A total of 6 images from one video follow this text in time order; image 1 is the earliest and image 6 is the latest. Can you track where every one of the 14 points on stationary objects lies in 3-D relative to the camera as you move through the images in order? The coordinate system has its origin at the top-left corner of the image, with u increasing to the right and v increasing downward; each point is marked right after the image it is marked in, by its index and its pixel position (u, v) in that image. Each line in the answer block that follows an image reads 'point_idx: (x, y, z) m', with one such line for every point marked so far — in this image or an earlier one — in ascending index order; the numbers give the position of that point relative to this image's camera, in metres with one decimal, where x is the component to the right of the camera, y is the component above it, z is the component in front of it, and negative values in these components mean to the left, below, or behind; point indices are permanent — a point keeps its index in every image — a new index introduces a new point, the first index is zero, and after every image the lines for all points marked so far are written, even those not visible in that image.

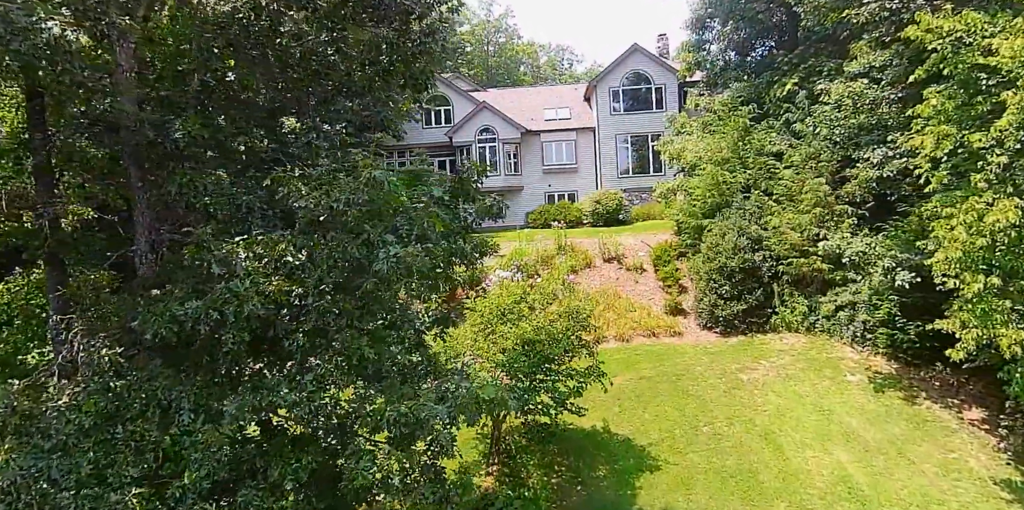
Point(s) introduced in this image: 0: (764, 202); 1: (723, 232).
0: (+5.3, +1.1, +12.4) m
1: (+4.3, +0.5, +12.2) m
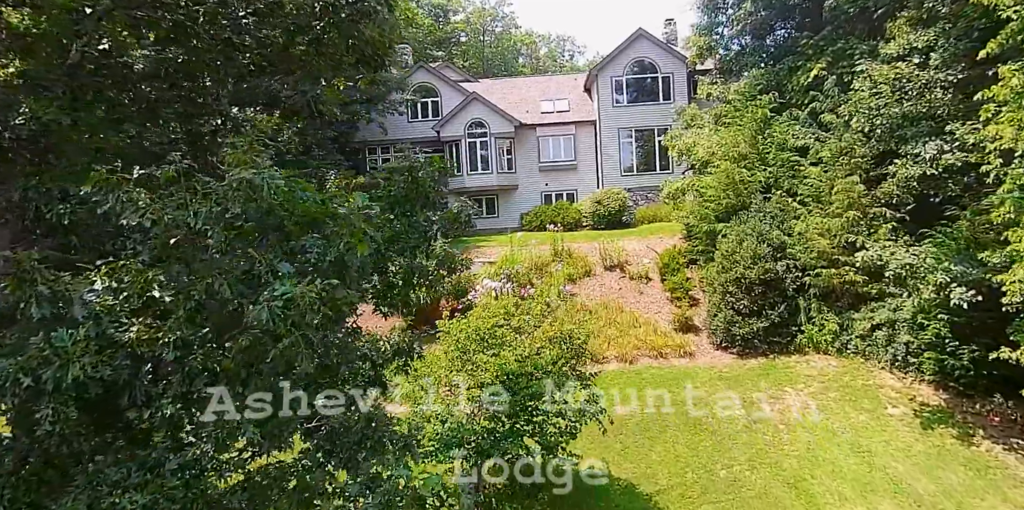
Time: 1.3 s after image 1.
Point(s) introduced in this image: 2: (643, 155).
0: (+5.1, +0.9, +10.9) m
1: (+4.1, +0.3, +10.7) m
2: (+4.2, +3.2, +18.8) m
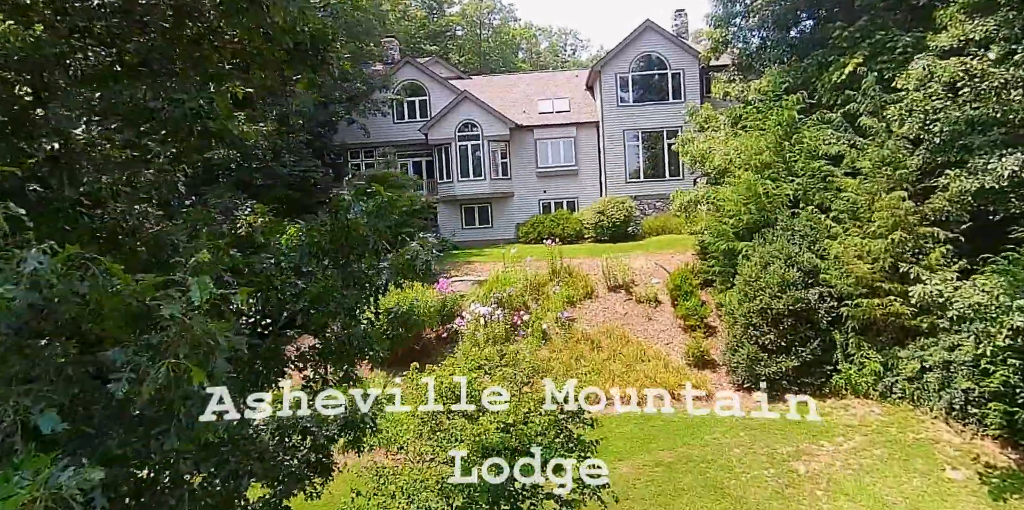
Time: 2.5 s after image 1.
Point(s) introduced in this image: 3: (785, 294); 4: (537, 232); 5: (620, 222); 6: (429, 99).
0: (+4.9, +0.5, +9.4) m
1: (+3.9, -0.1, +9.2) m
2: (+4.1, +2.8, +17.3) m
3: (+4.1, -0.6, +8.9) m
4: (+0.6, +0.6, +15.5) m
5: (+2.7, +0.8, +14.6) m
6: (-2.5, +4.7, +17.8) m
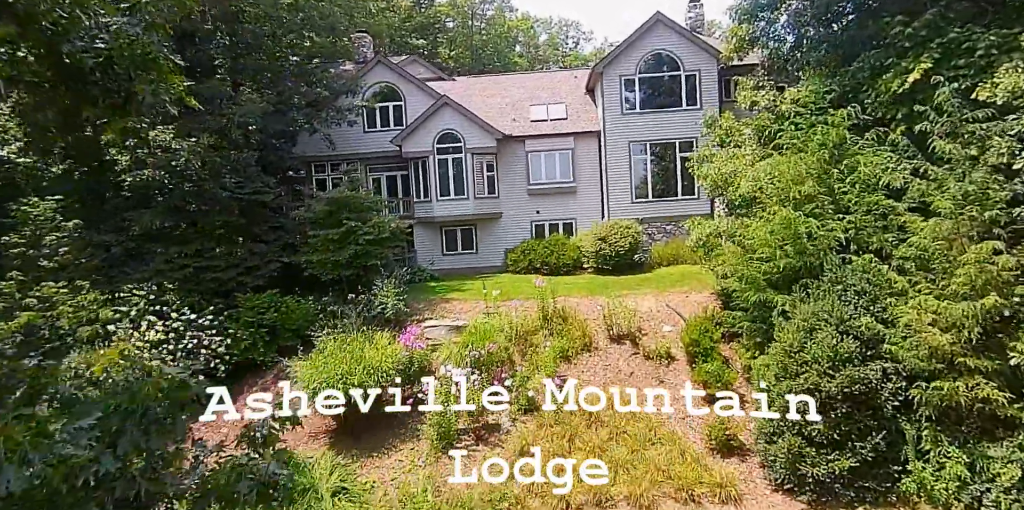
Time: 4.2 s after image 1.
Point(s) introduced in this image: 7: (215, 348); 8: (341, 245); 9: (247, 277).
0: (+4.6, -0.2, +7.4) m
1: (+3.6, -0.9, +7.2) m
2: (+3.8, +2.2, +15.3) m
3: (+3.8, -1.4, +6.9) m
4: (+0.4, -0.1, +13.5) m
5: (+2.4, +0.1, +12.6) m
6: (-2.8, +4.1, +15.8) m
7: (-4.7, -1.4, +9.4) m
8: (-3.3, +0.2, +11.3) m
9: (-4.9, -0.4, +10.8) m
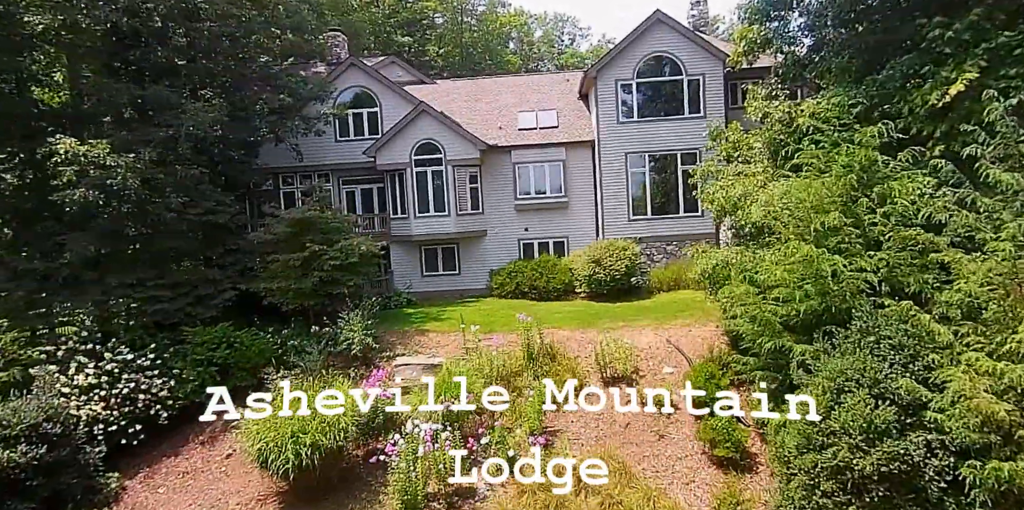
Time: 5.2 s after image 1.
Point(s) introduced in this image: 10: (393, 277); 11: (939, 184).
0: (+4.3, -0.7, +6.3) m
1: (+3.4, -1.4, +6.1) m
2: (+3.5, +1.8, +14.1) m
3: (+3.5, -1.8, +5.7) m
4: (+0.1, -0.5, +12.3) m
5: (+2.1, -0.3, +11.4) m
6: (-3.1, +3.7, +14.6) m
7: (-5.0, -1.9, +8.3) m
8: (-3.6, -0.3, +10.1) m
9: (-5.2, -0.9, +9.7) m
10: (-2.9, -0.5, +14.5) m
11: (+5.0, +0.9, +6.9) m
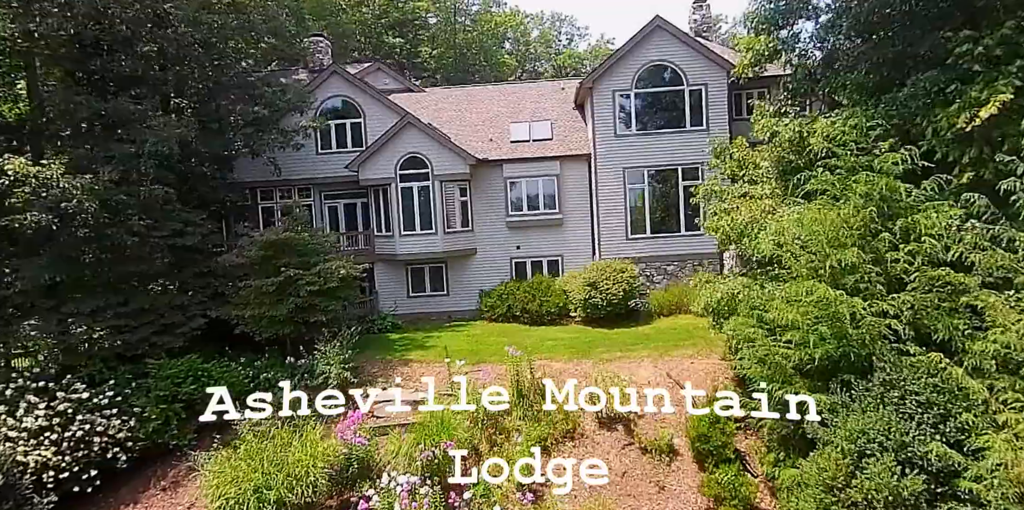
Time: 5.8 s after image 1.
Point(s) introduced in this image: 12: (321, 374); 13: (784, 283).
0: (+4.1, -1.1, +5.6) m
1: (+3.2, -1.8, +5.4) m
2: (+3.4, +1.4, +13.4) m
3: (+3.3, -2.3, +5.1) m
4: (-0.1, -0.9, +11.7) m
5: (+2.0, -0.7, +10.8) m
6: (-3.3, +3.3, +13.9) m
7: (-5.2, -2.3, +7.6) m
8: (-3.7, -0.7, +9.5) m
9: (-5.3, -1.3, +9.0) m
10: (-3.1, -0.8, +13.9) m
11: (+4.9, +0.5, +6.2) m
12: (-2.8, -1.8, +8.7) m
13: (+3.2, -0.3, +6.8) m
